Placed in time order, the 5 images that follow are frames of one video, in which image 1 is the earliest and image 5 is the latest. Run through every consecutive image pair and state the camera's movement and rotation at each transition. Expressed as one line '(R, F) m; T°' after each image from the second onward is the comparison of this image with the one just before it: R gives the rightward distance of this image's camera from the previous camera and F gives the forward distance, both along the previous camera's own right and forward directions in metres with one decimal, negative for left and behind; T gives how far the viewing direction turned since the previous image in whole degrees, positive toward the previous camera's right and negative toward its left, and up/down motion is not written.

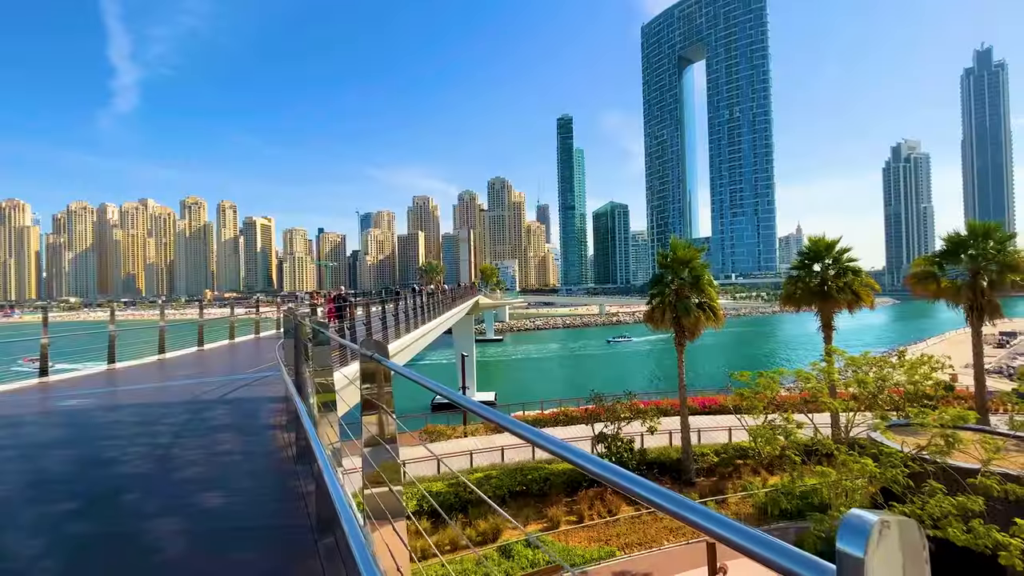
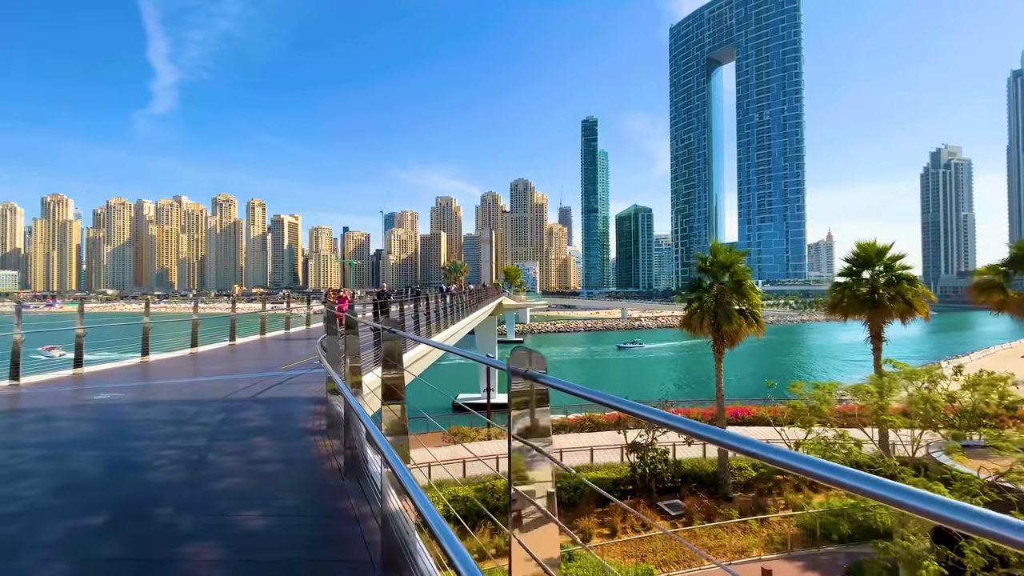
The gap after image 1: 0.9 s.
(-0.3, +0.4) m; -2°
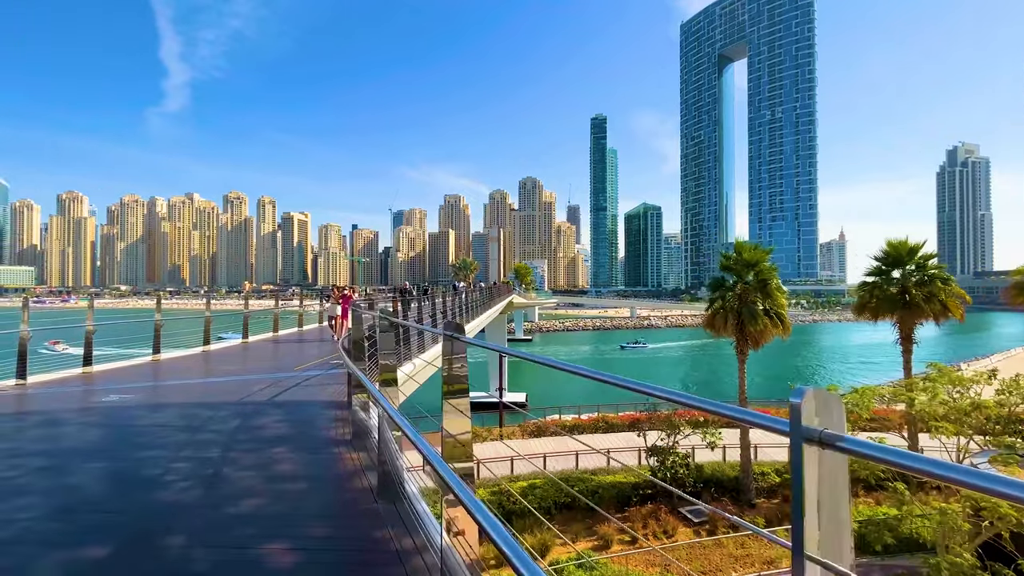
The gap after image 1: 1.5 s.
(-0.3, +0.4) m; -1°
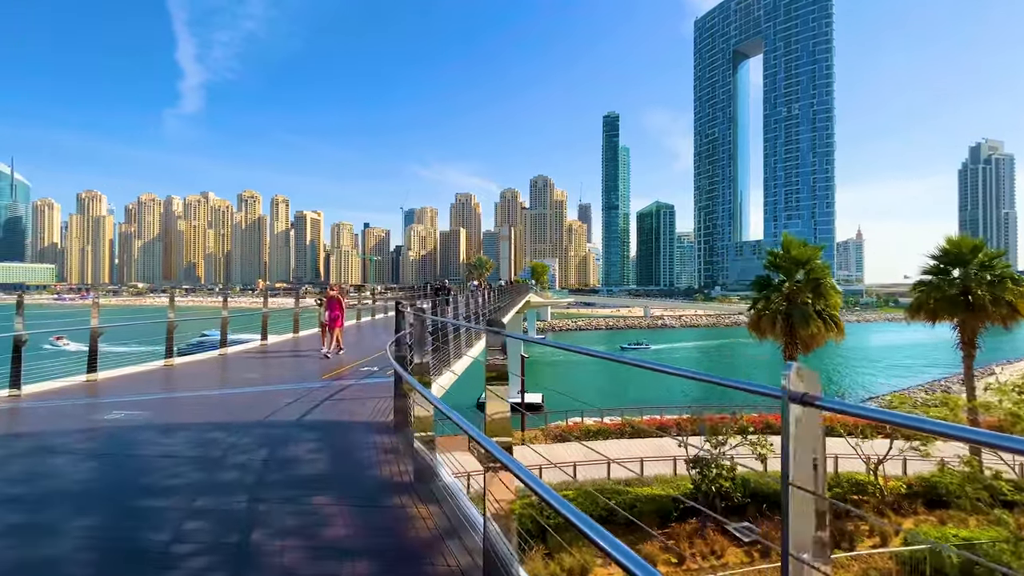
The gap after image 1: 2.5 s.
(-0.5, +0.9) m; -1°
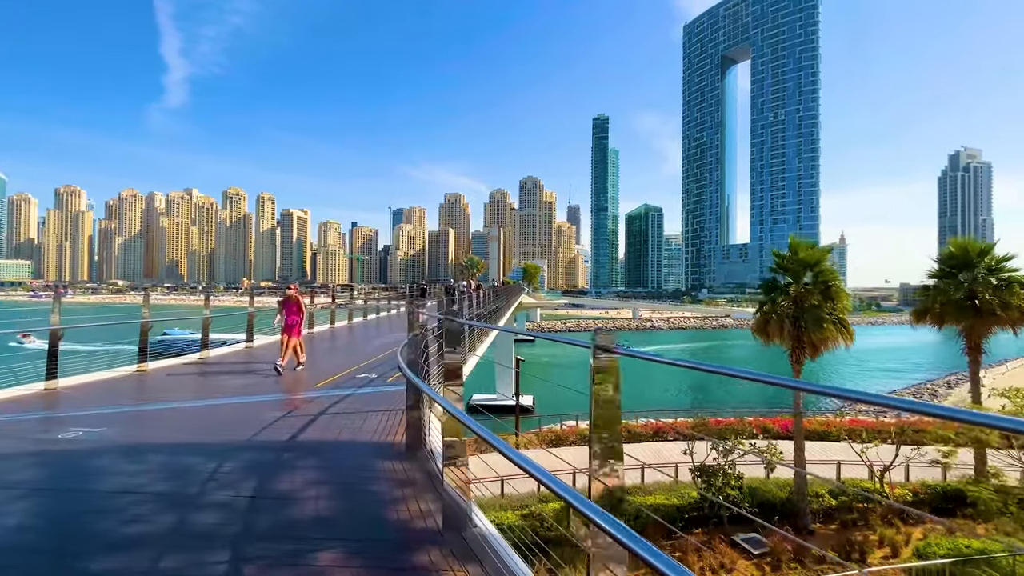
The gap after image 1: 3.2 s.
(-0.3, +0.6) m; +1°
